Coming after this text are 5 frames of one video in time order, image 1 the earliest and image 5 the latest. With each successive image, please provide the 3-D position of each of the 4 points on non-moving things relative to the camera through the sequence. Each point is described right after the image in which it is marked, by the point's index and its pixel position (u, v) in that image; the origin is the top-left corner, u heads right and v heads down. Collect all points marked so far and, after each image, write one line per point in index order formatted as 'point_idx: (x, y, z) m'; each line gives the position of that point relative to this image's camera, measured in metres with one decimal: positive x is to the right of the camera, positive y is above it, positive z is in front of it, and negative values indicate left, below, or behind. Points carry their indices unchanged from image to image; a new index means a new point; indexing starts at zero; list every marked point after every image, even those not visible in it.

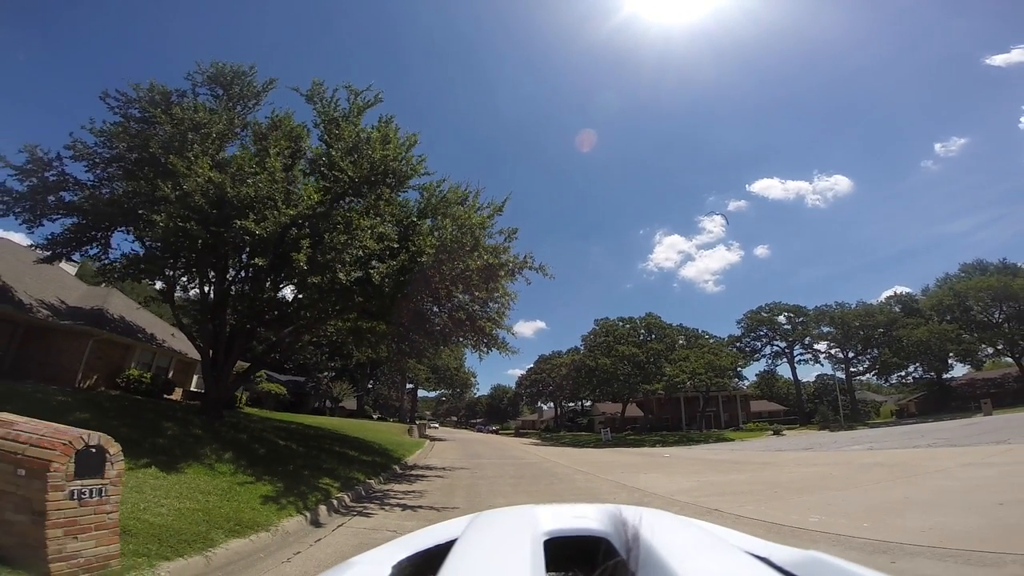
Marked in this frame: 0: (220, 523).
0: (-2.5, -2.0, +4.5) m
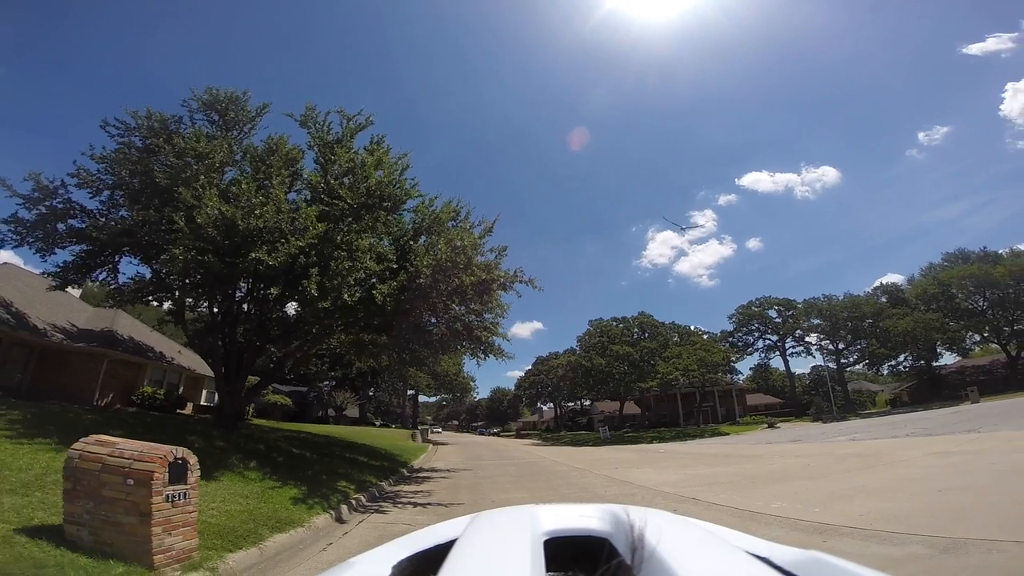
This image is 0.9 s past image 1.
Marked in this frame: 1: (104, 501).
0: (-2.5, -2.4, +5.3) m
1: (-2.6, -1.4, +3.4) m
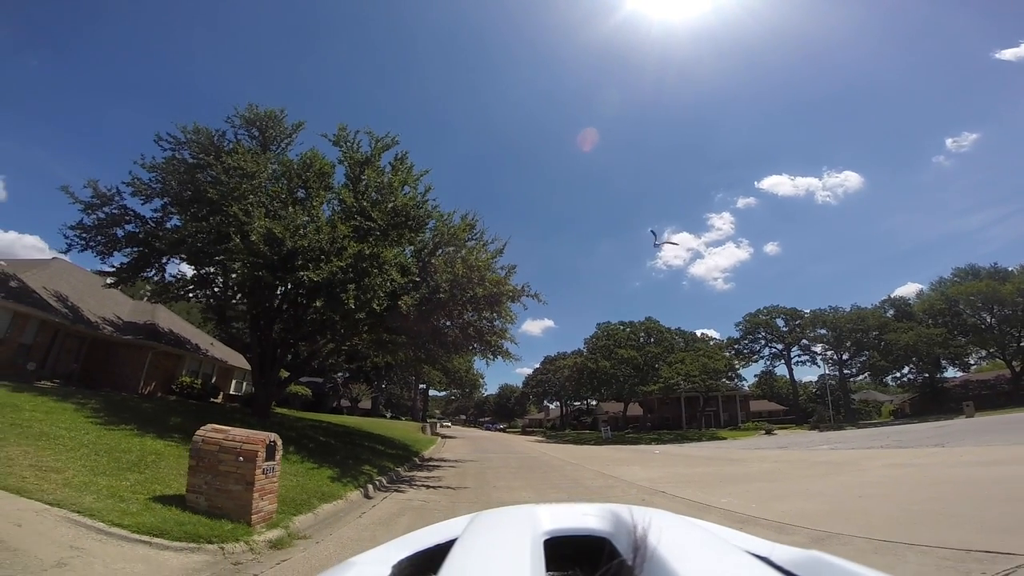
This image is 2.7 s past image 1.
0: (-2.6, -2.7, +6.9) m
1: (-2.8, -1.8, +5.0) m
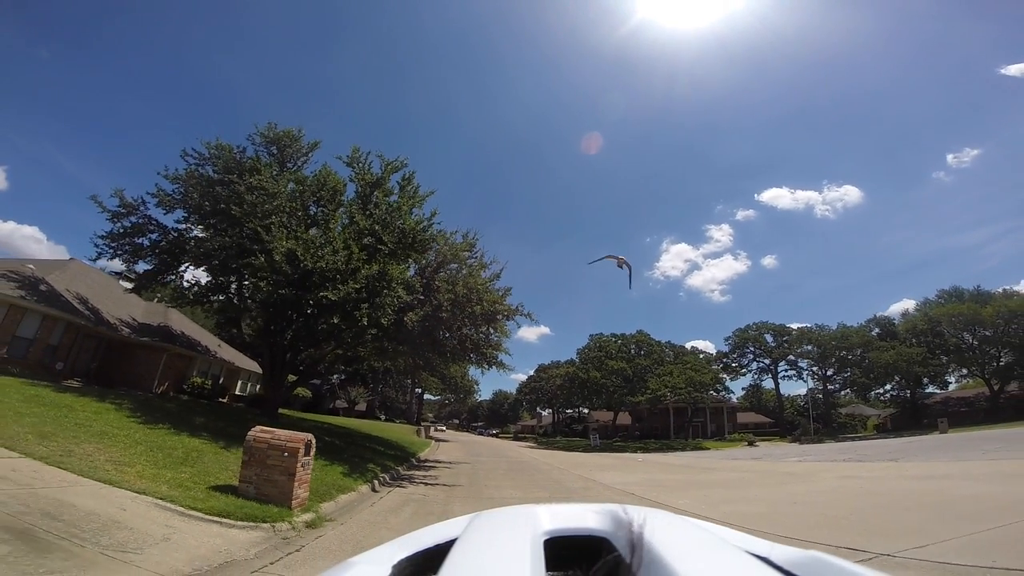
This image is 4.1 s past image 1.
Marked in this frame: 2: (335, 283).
0: (-2.8, -3.1, +8.2) m
1: (-2.9, -2.1, +6.3) m
2: (-4.6, +0.1, +13.7) m
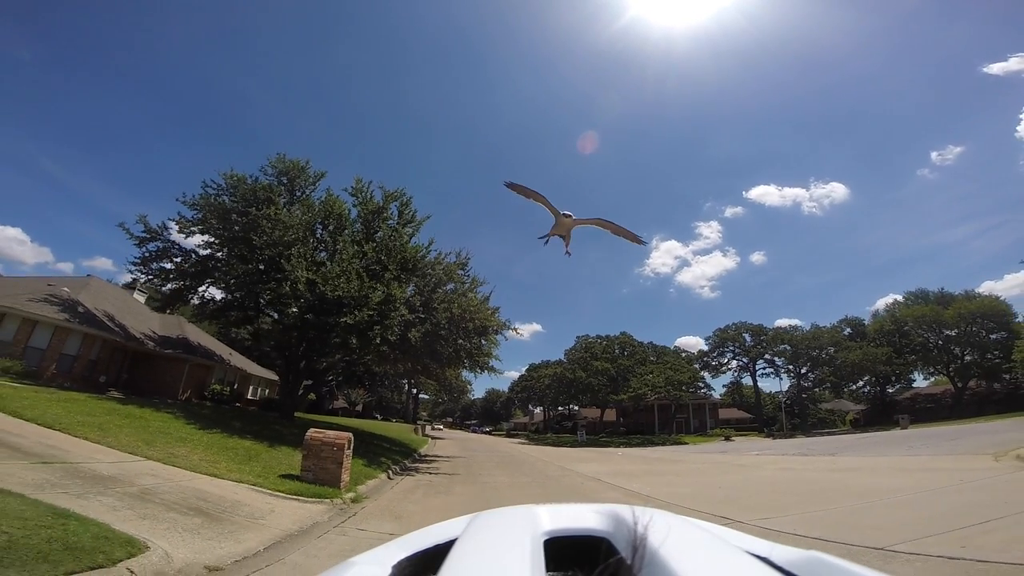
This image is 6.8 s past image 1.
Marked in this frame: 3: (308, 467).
0: (-3.1, -3.7, +10.6) m
1: (-3.2, -2.8, +8.6) m
2: (-5.0, -0.5, +16.0) m
3: (-3.5, -3.0, +8.7) m
